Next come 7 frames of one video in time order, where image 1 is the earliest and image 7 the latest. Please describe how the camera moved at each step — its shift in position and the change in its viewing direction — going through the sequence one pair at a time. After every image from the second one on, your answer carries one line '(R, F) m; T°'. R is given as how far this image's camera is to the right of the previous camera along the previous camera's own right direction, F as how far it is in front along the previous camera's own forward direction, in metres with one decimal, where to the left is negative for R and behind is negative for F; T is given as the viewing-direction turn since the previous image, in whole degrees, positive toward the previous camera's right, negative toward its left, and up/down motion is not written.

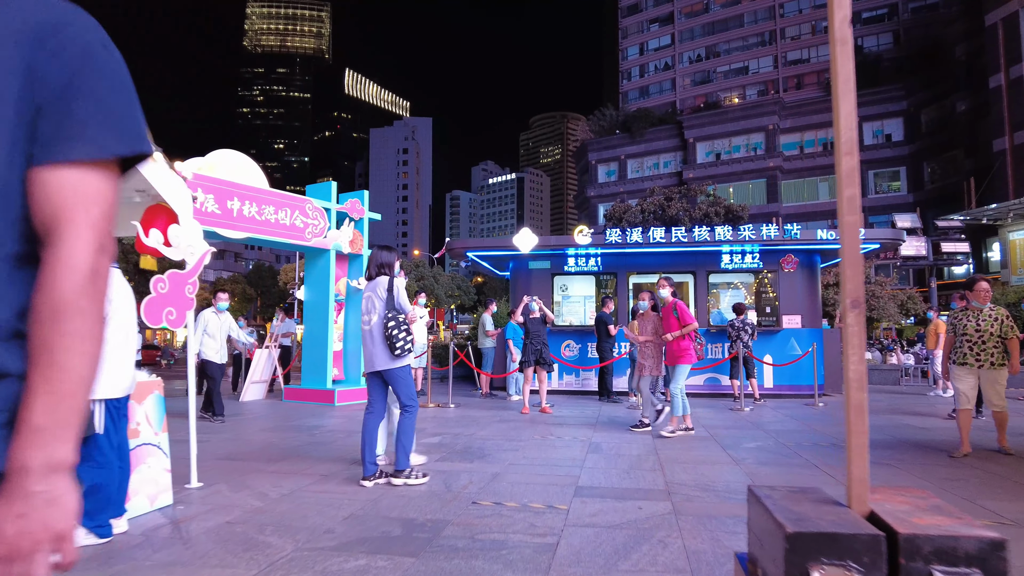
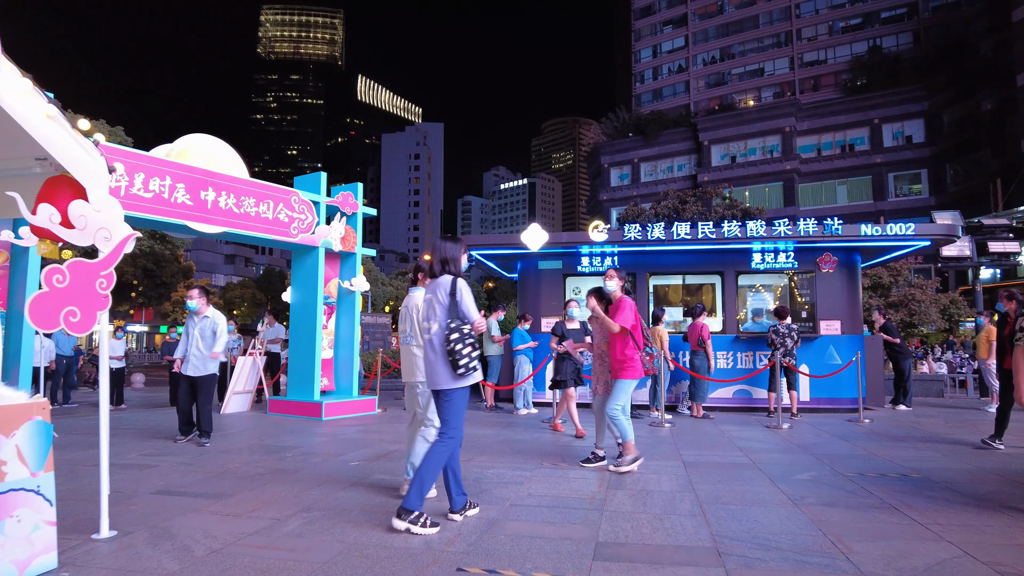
(+0.1, +1.1) m; -1°
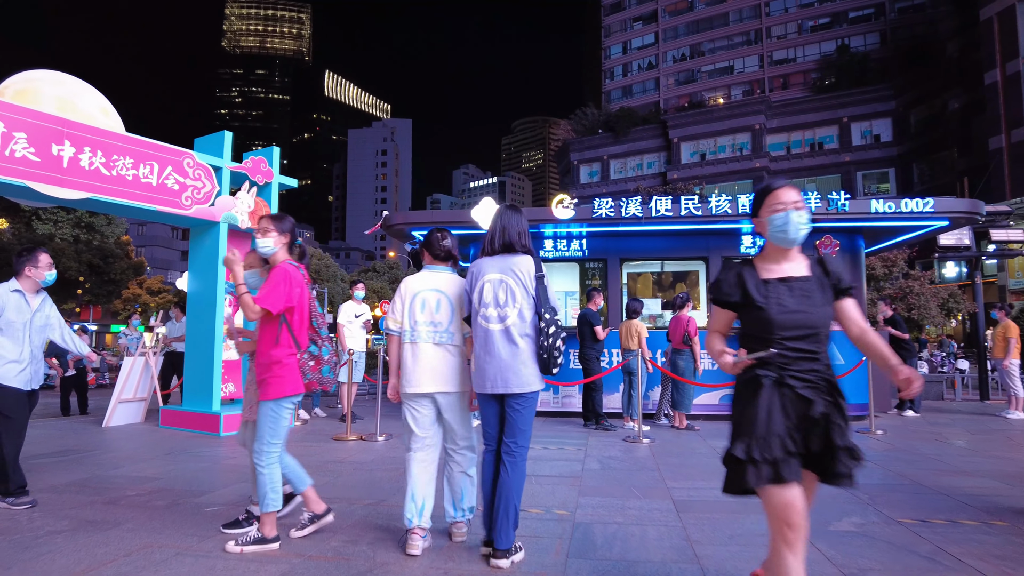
(+0.3, +1.7) m; +3°
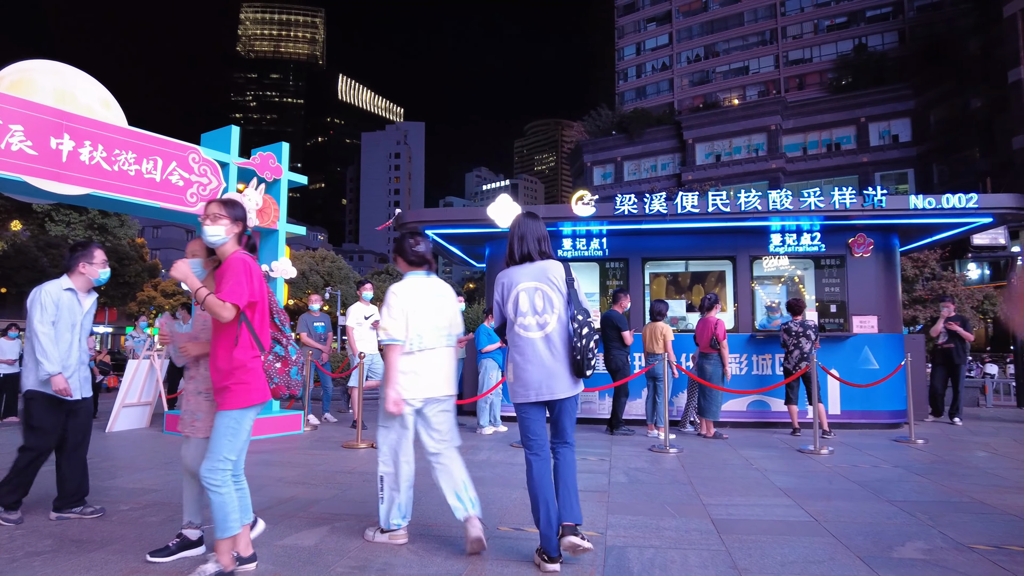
(-0.1, +0.4) m; -1°
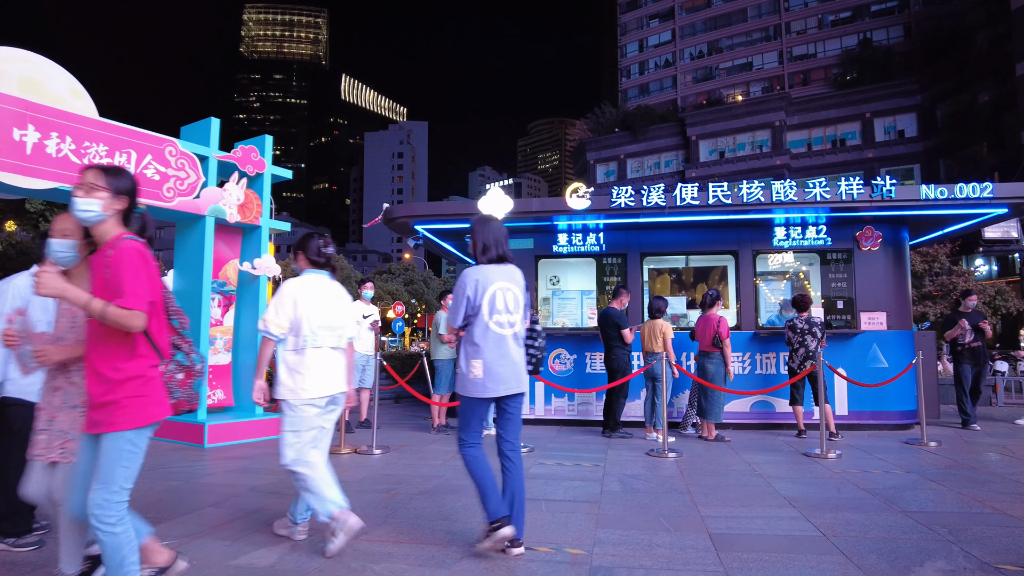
(+0.2, +0.3) m; 0°
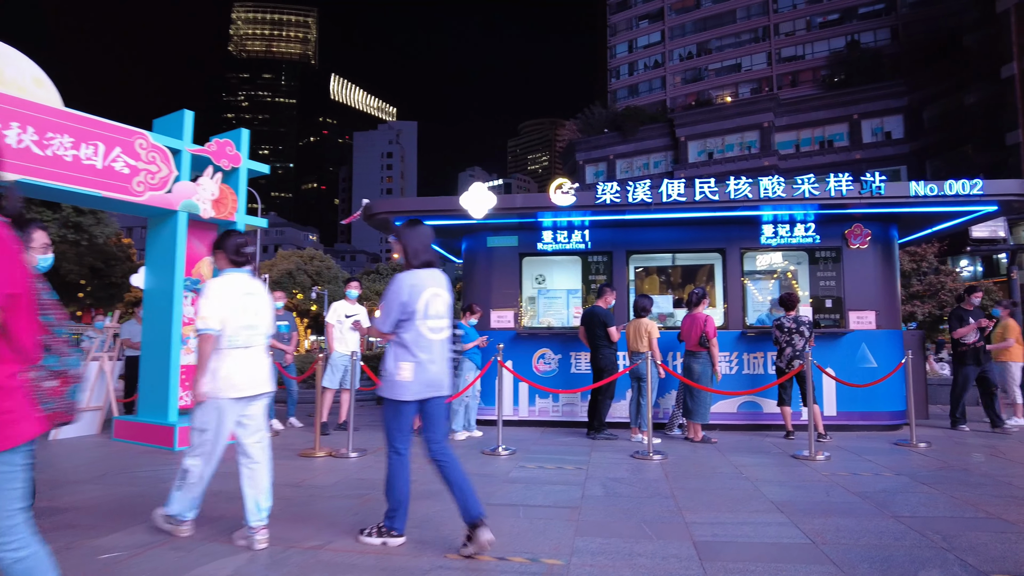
(+0.1, +0.2) m; +1°
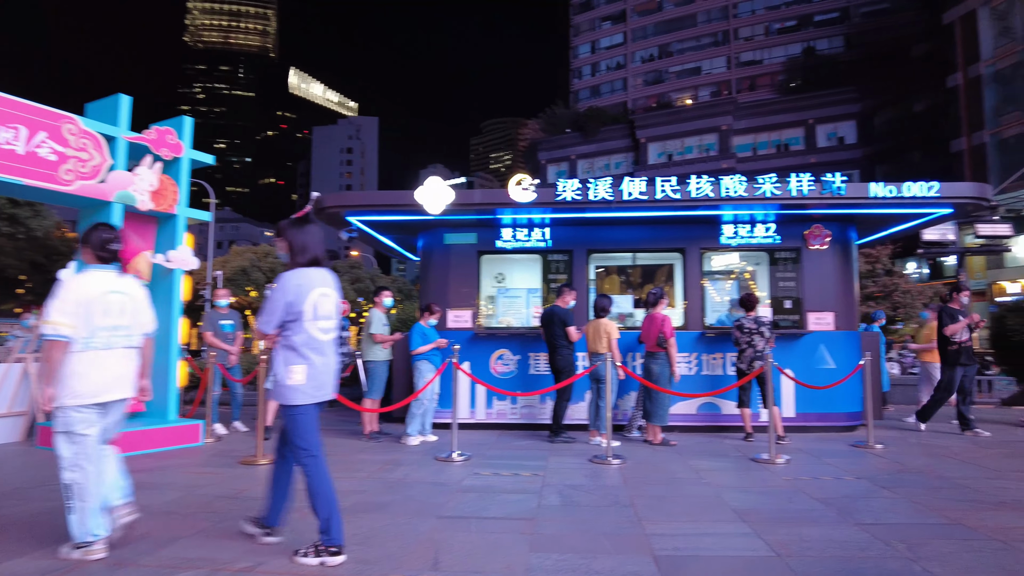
(+0.1, +0.3) m; +3°
